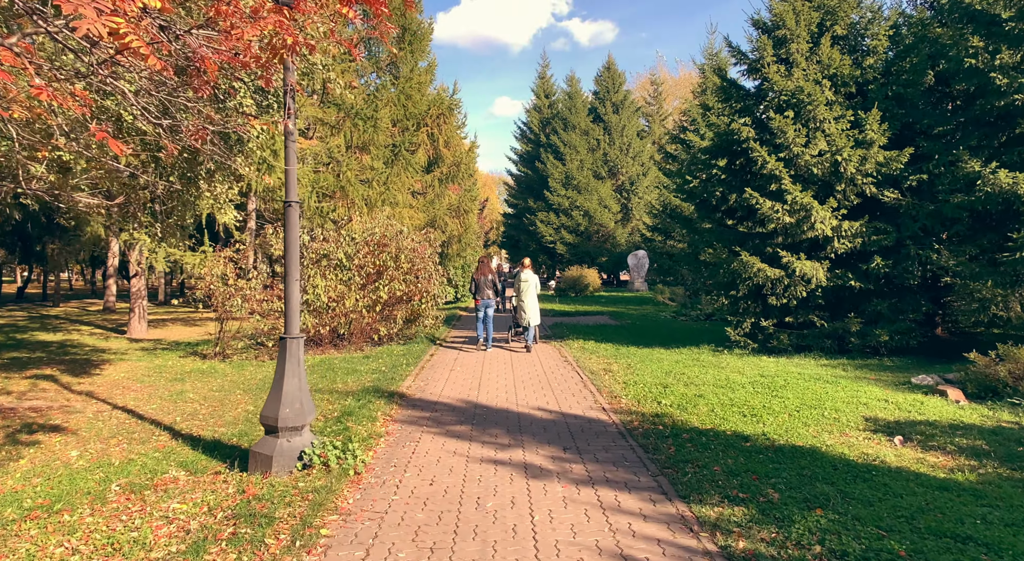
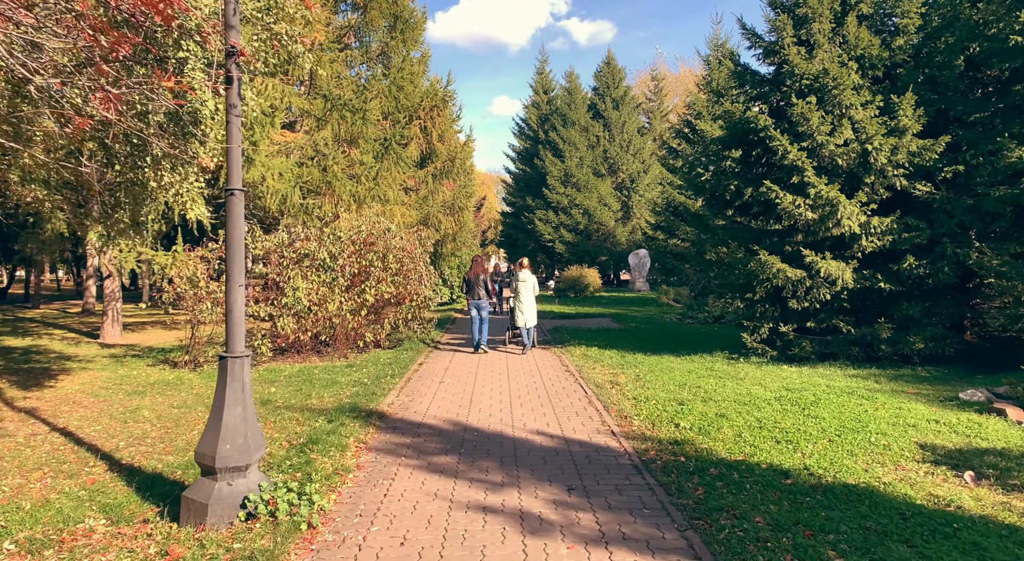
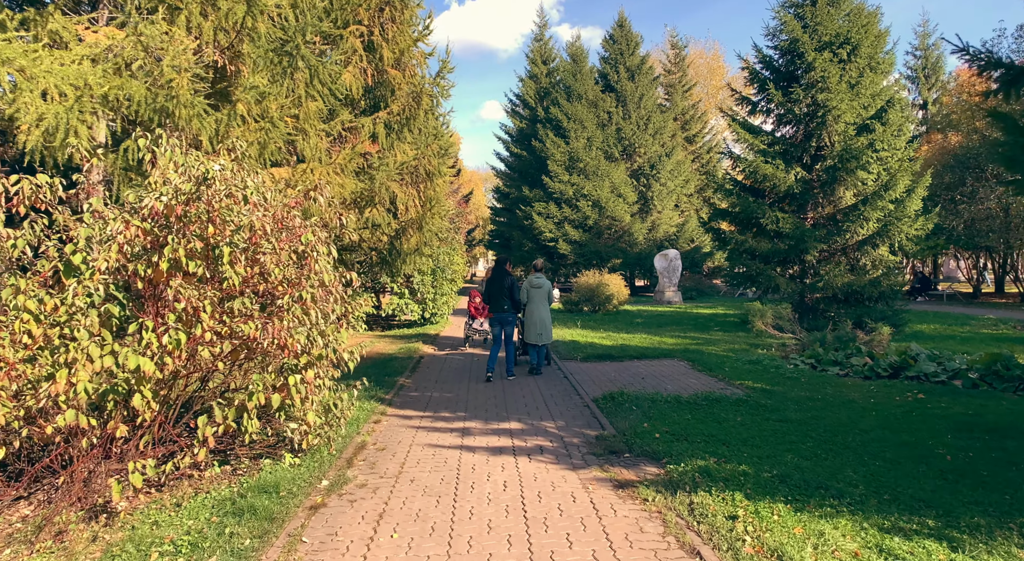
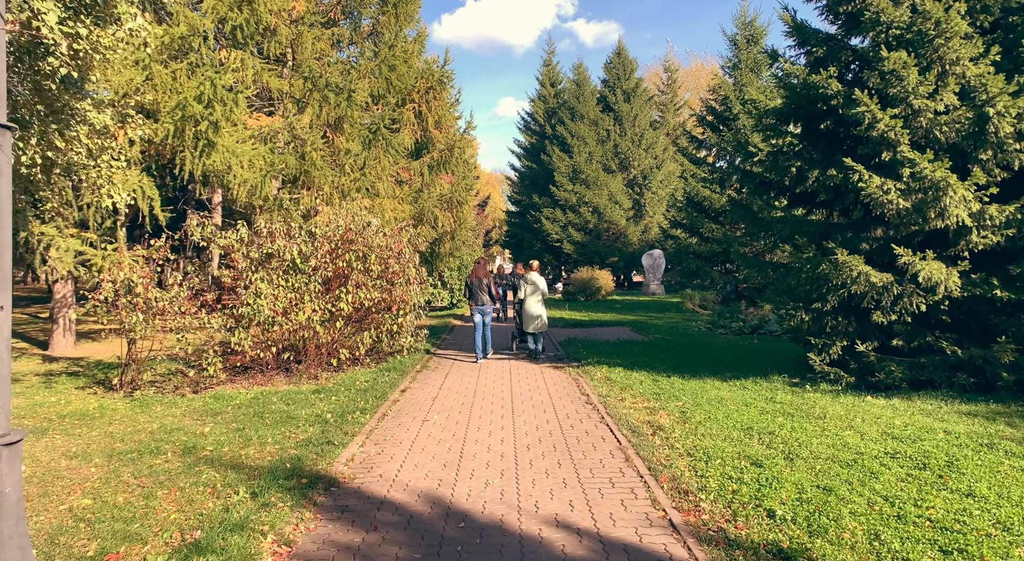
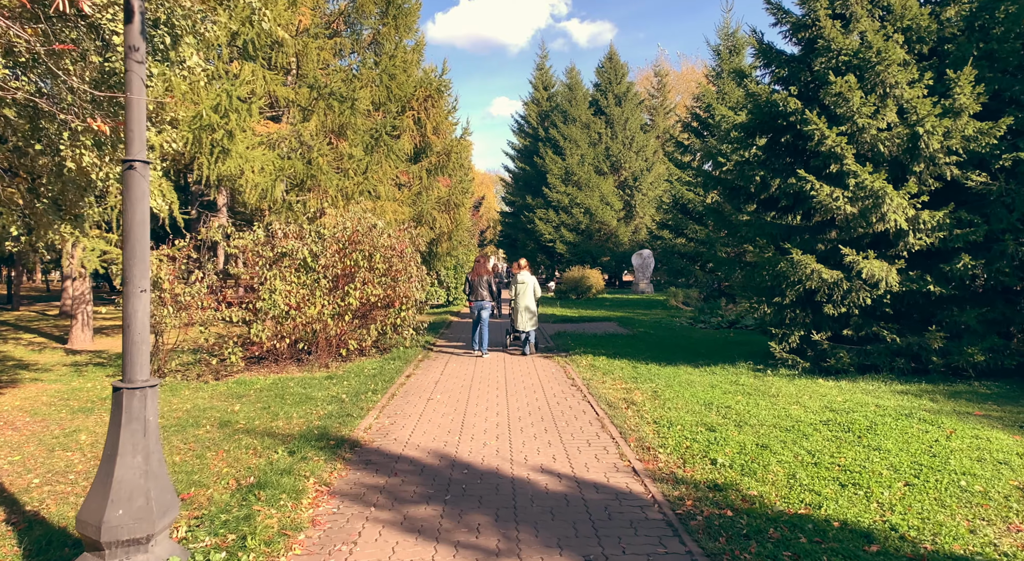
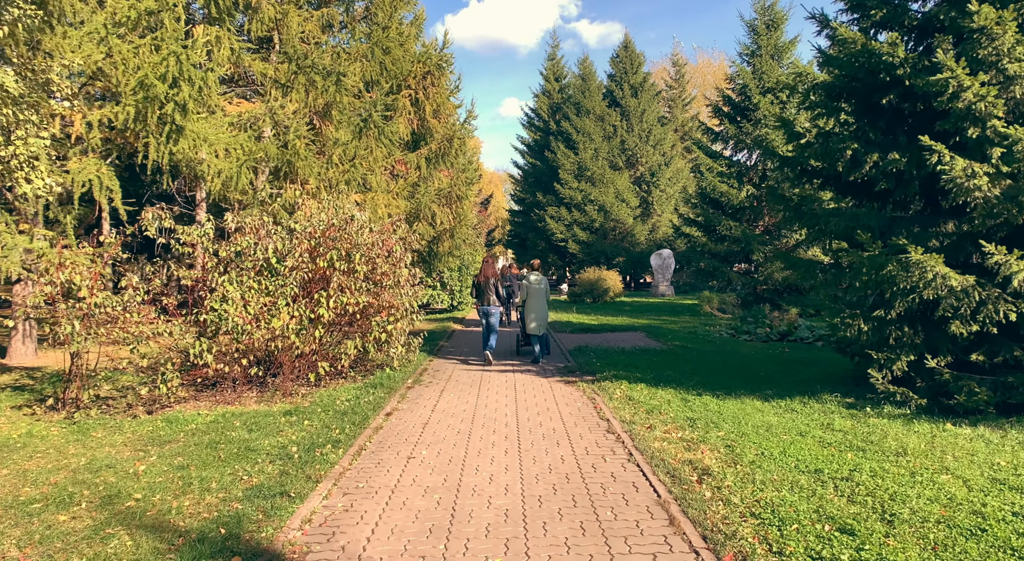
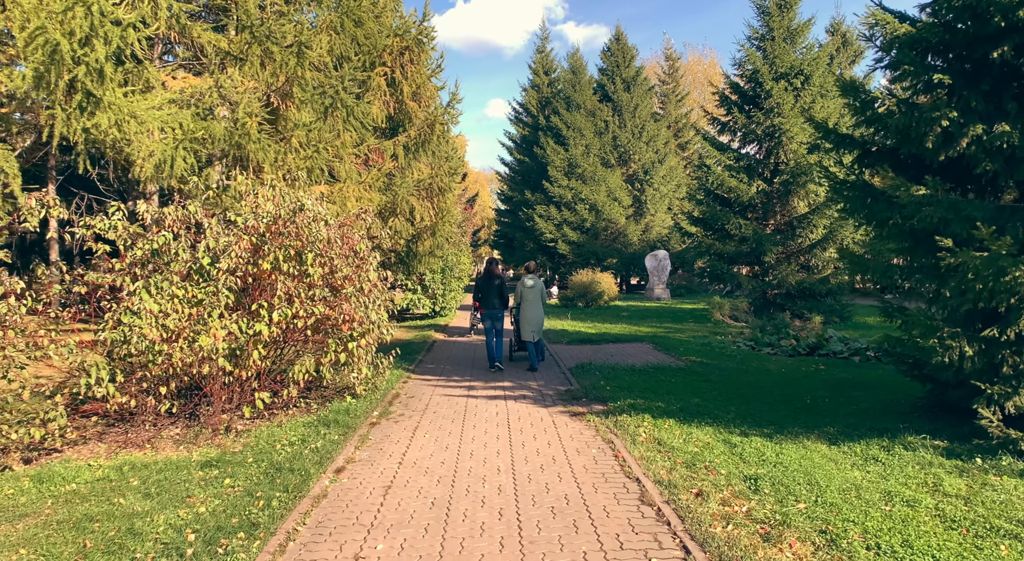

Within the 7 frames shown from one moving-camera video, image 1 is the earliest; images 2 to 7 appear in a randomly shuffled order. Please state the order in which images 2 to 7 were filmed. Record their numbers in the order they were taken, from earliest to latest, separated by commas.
2, 5, 4, 6, 7, 3
